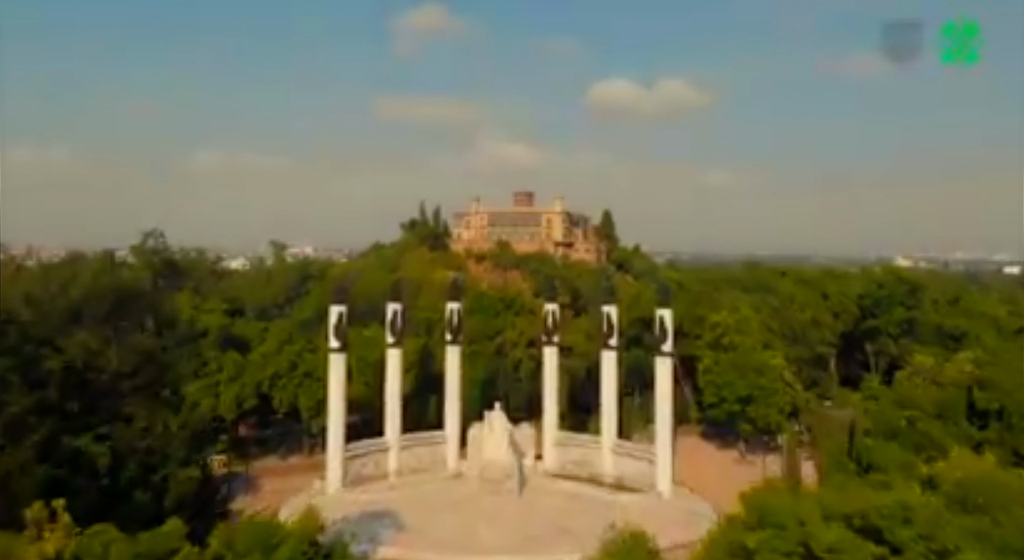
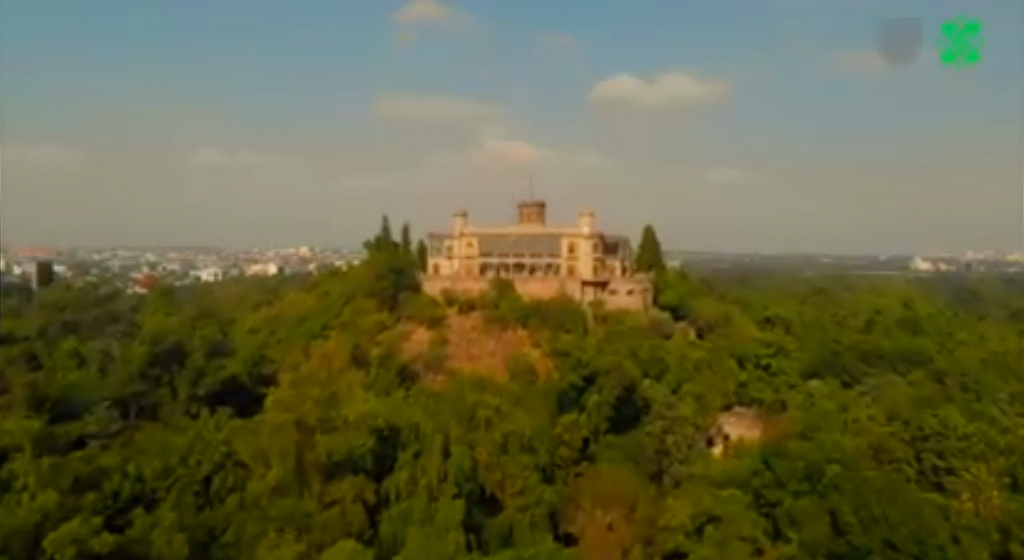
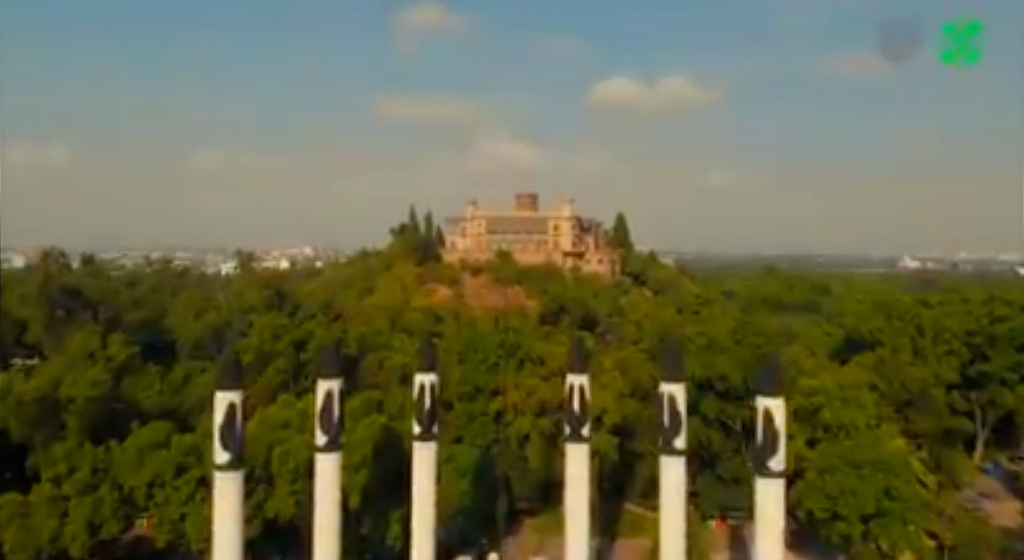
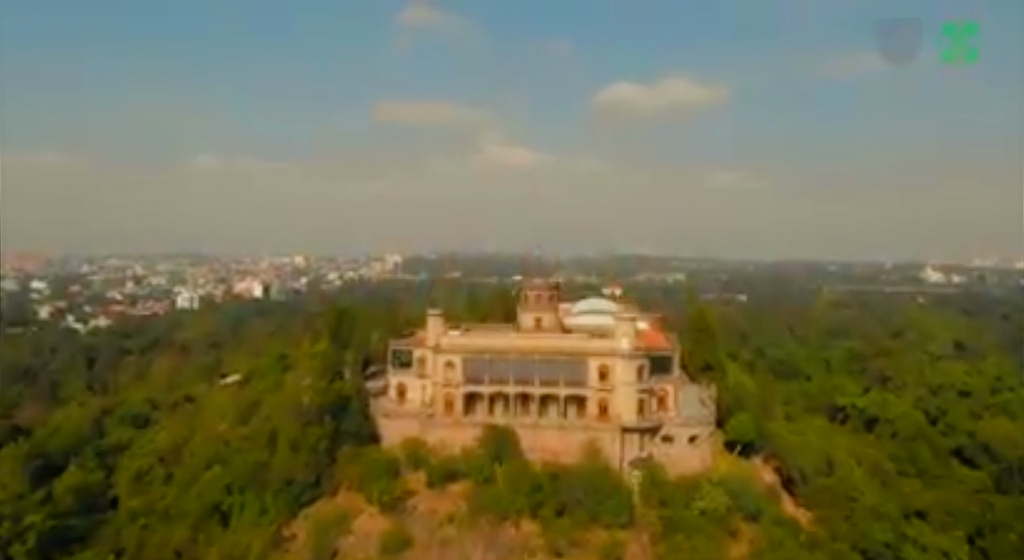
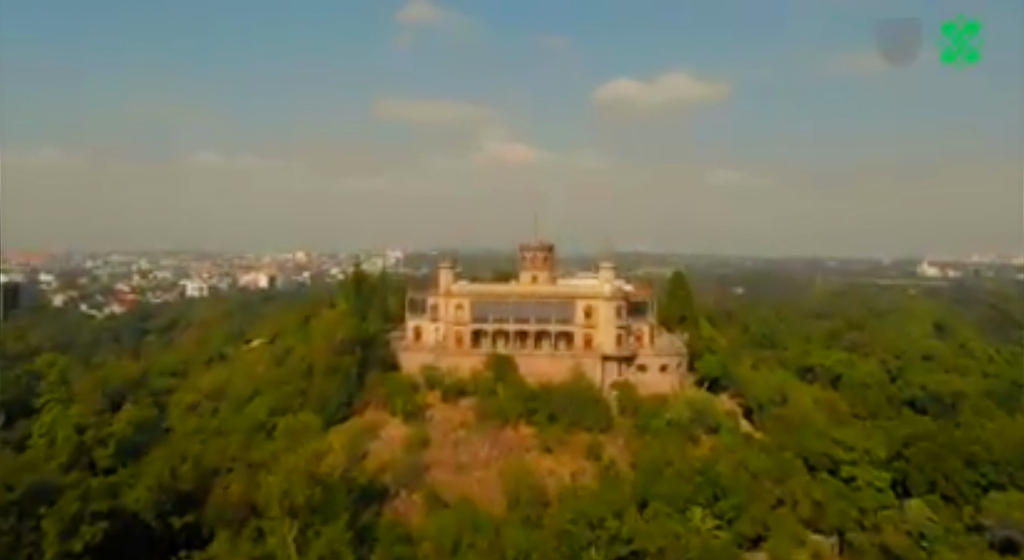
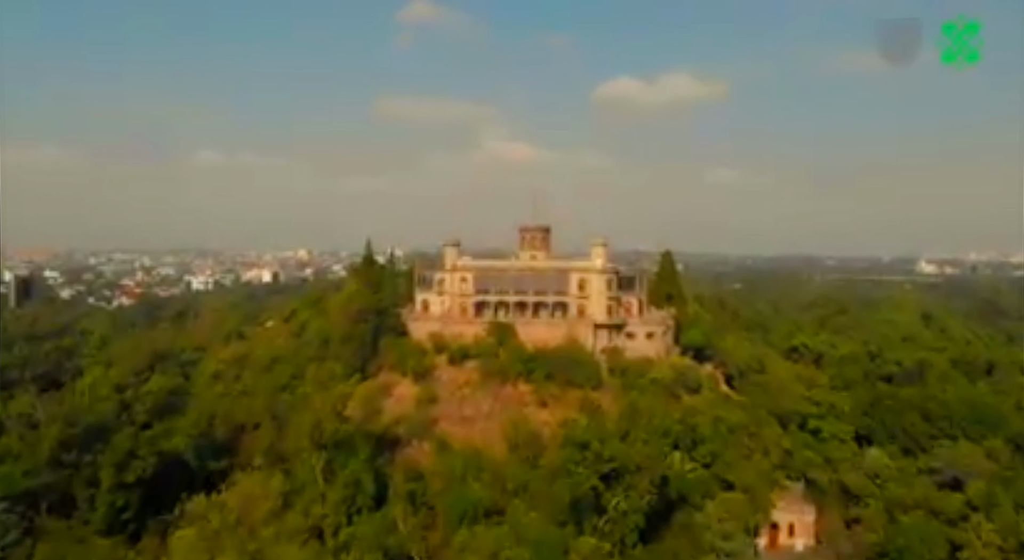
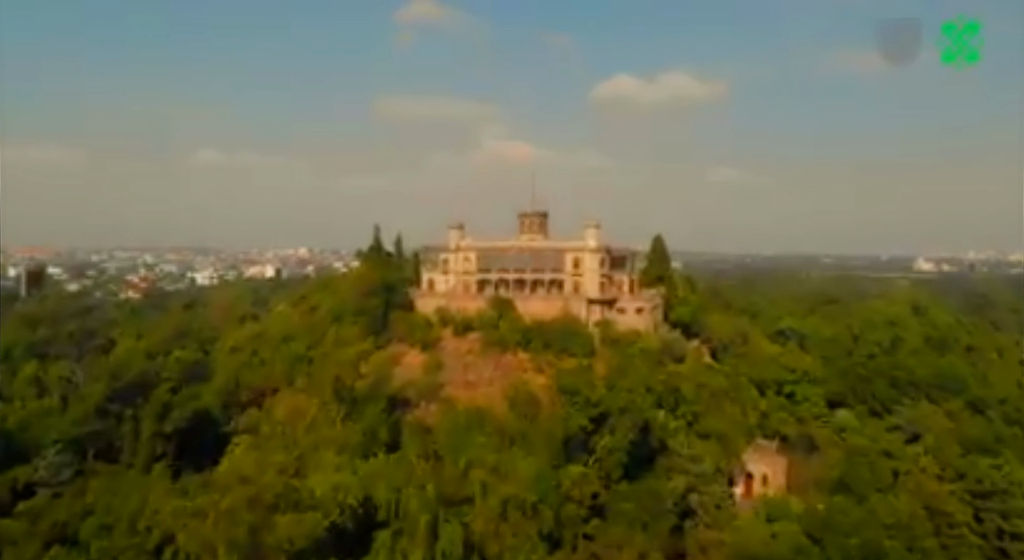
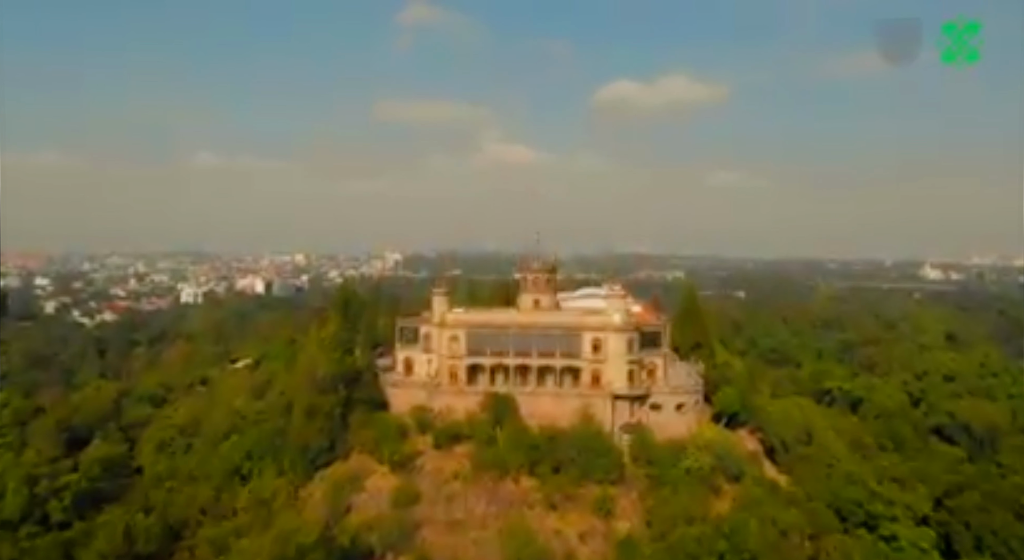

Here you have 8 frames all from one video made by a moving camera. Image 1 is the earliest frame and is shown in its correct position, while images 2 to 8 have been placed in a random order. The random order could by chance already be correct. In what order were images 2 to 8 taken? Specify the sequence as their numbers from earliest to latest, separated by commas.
3, 2, 7, 6, 5, 8, 4
